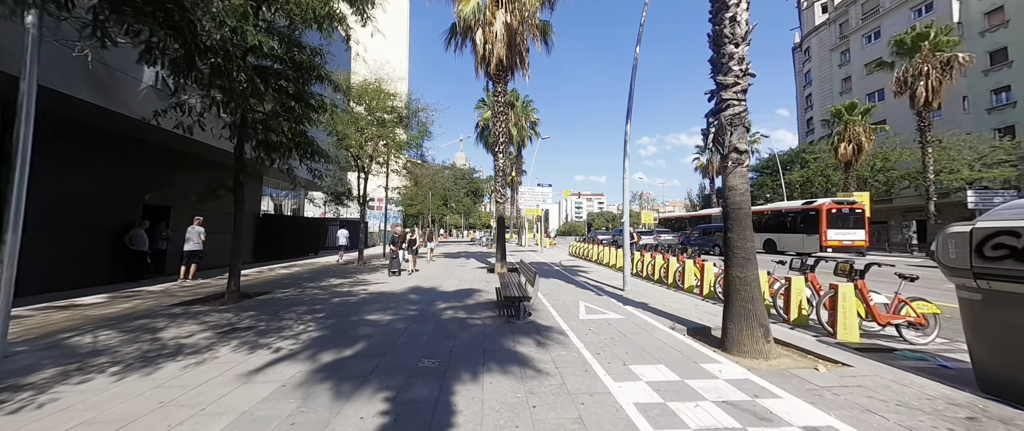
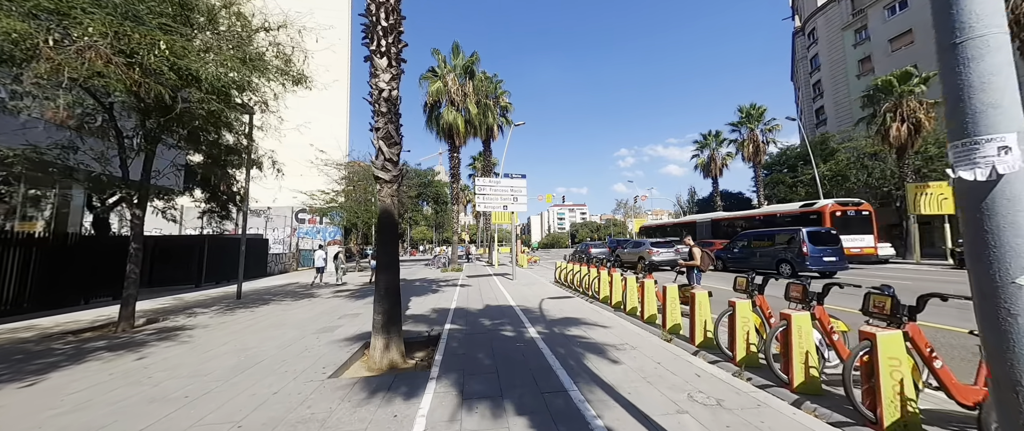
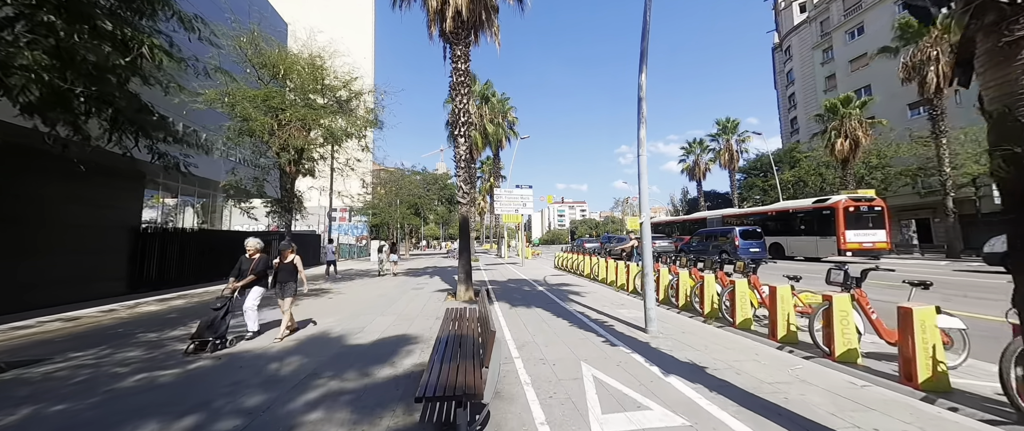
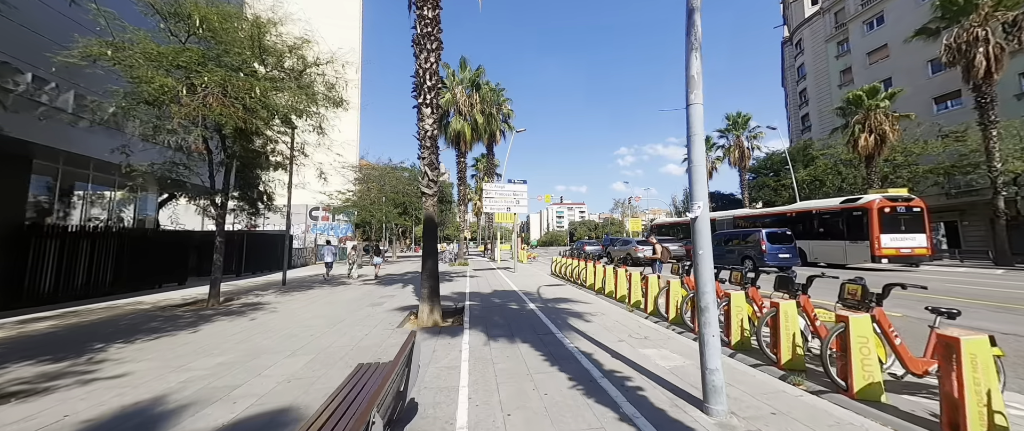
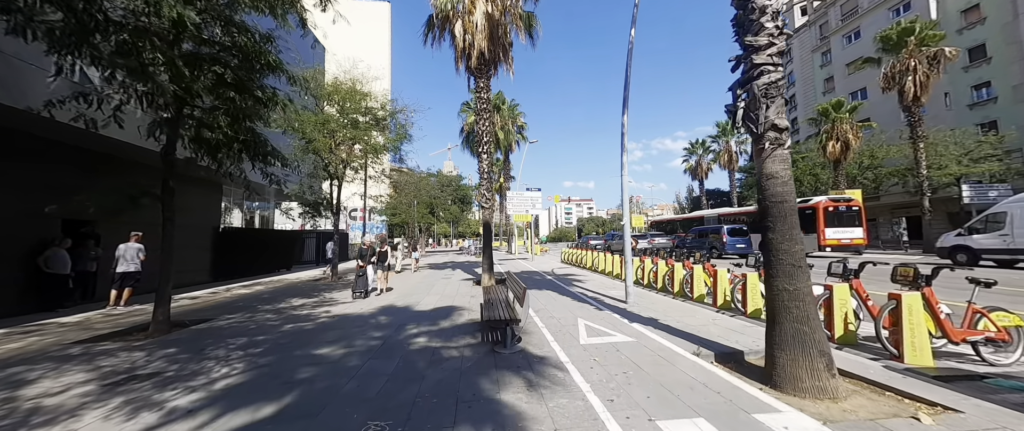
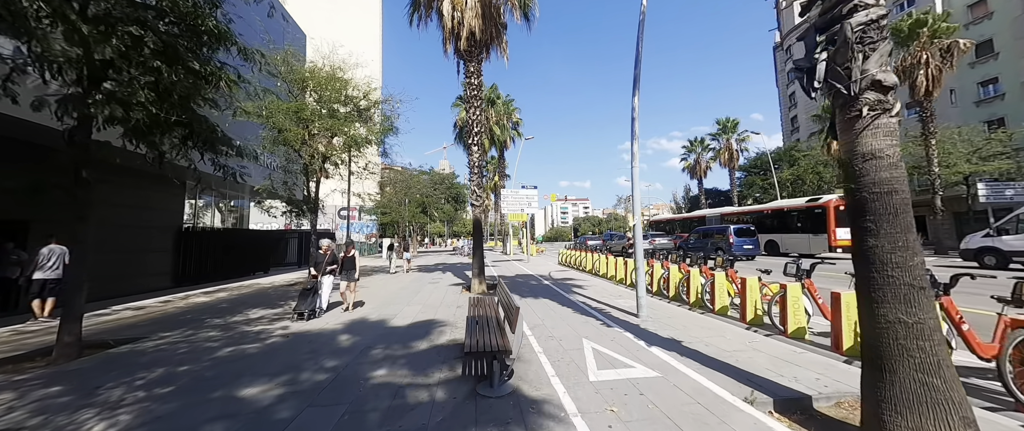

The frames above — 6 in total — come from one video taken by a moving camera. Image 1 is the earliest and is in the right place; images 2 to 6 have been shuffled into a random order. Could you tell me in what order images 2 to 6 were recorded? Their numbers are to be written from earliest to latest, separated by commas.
5, 6, 3, 4, 2
